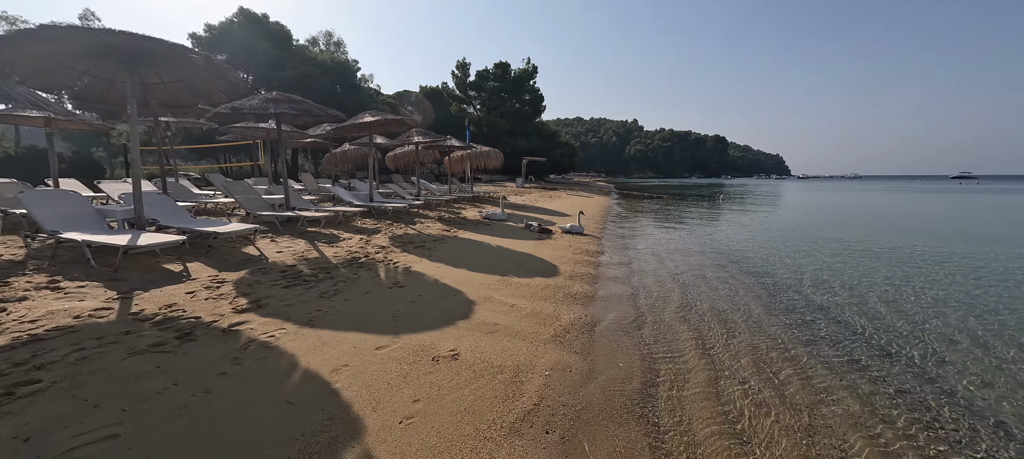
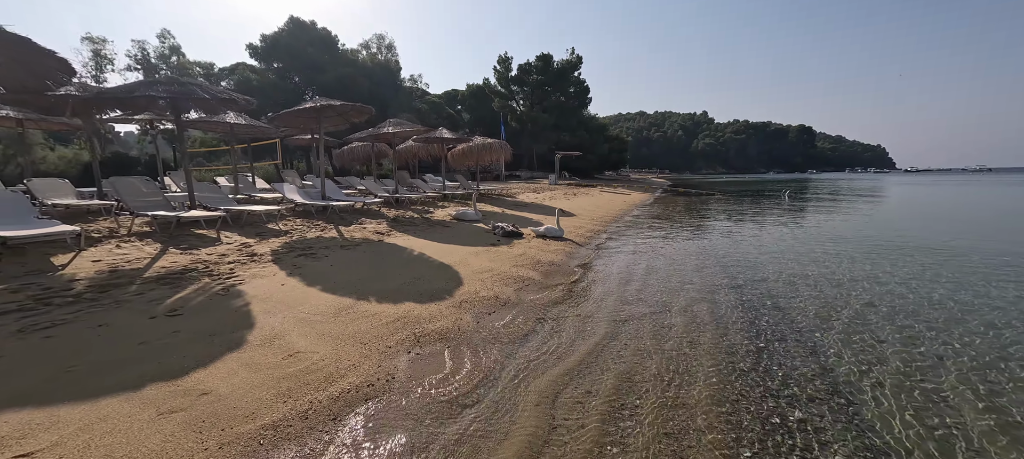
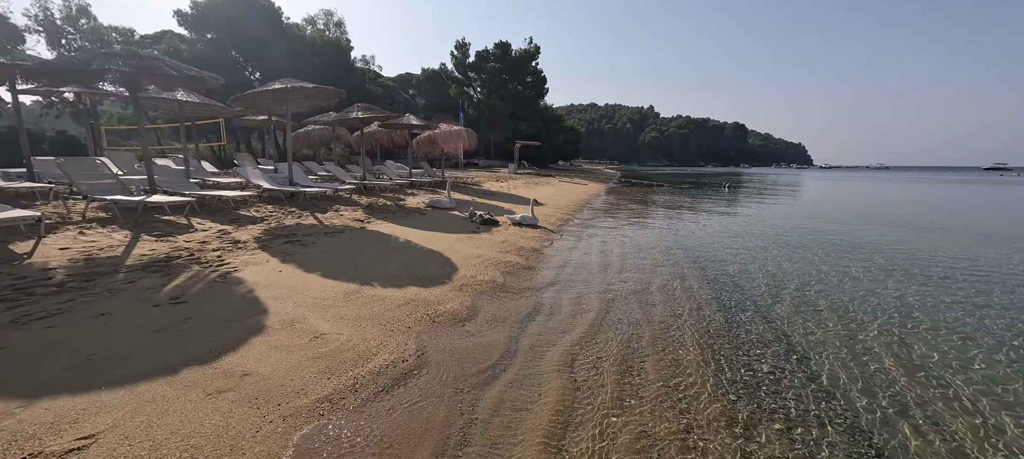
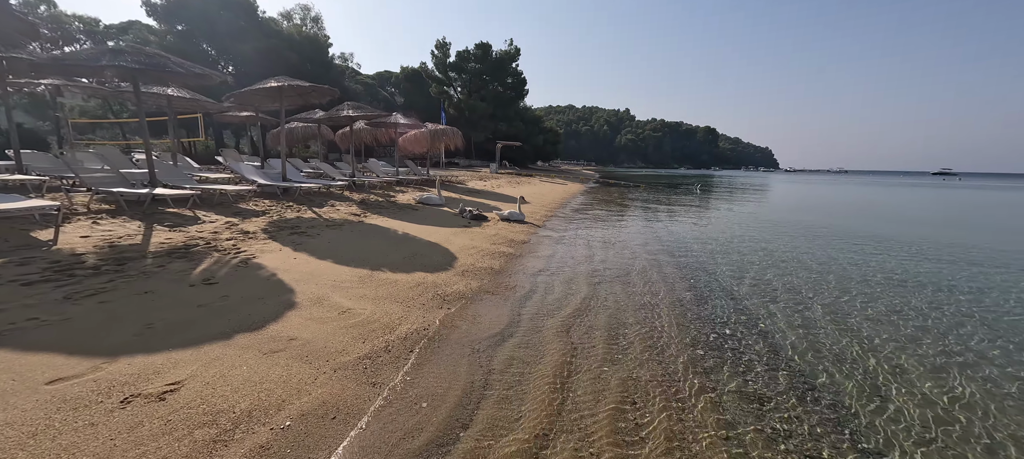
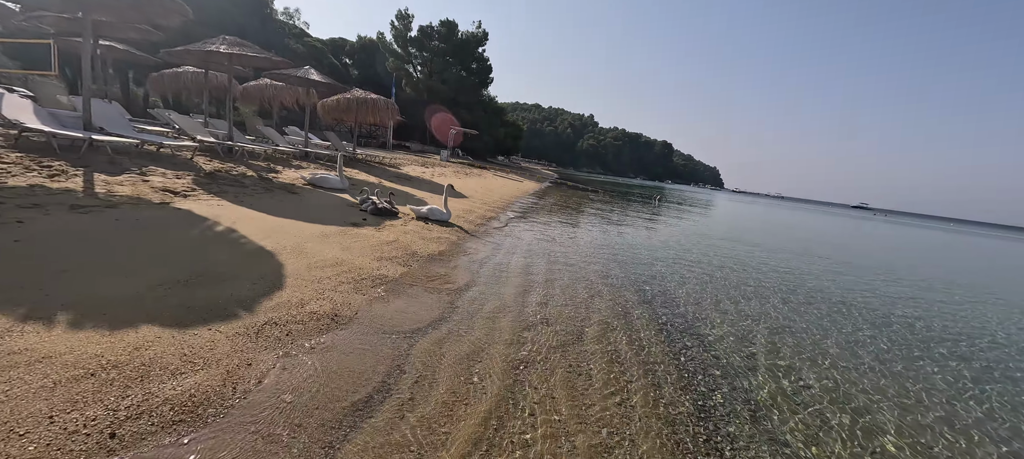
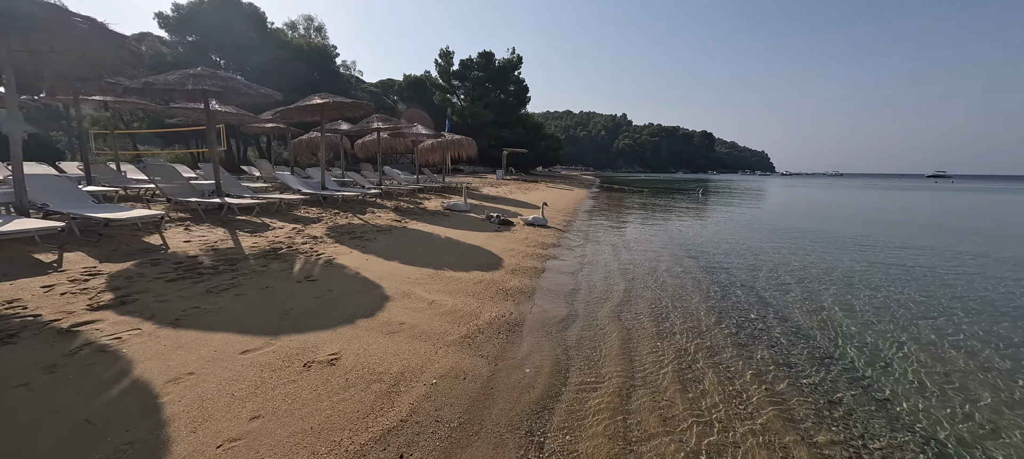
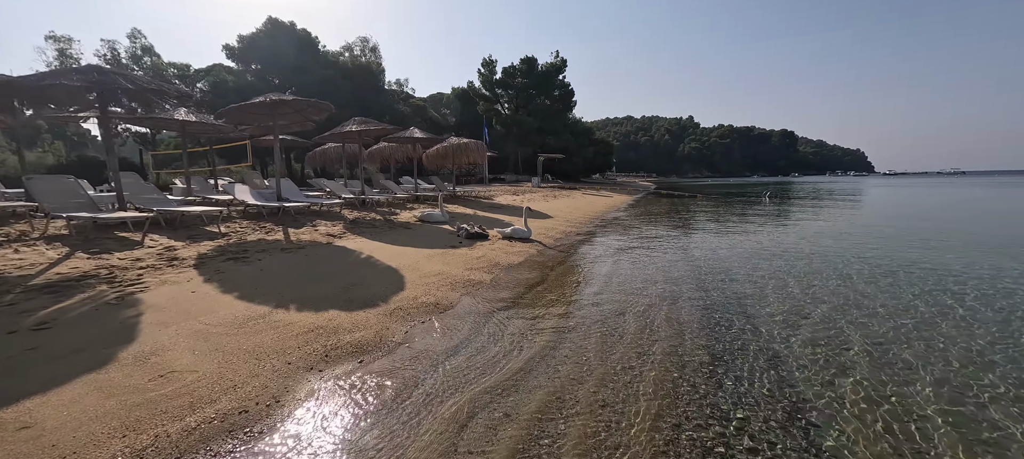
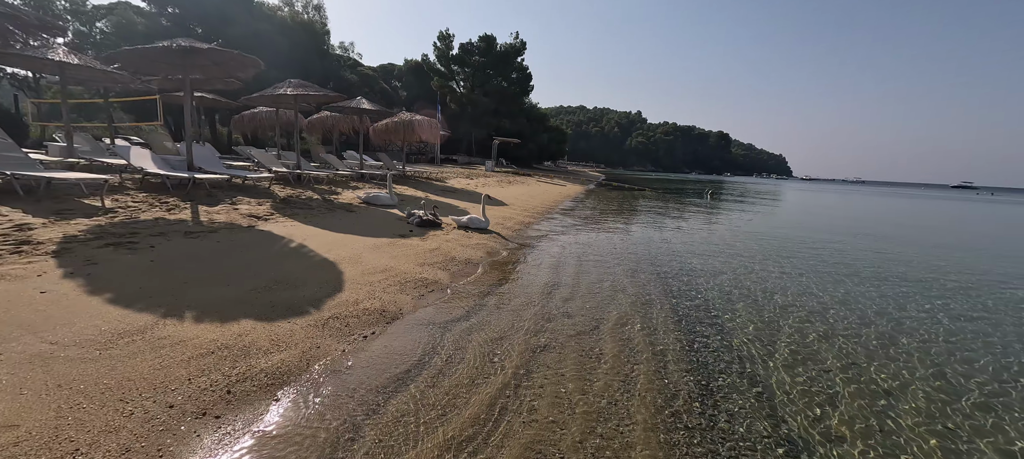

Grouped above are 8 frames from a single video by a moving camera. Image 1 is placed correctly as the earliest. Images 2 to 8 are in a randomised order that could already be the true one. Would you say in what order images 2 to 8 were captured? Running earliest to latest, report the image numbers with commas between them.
6, 4, 3, 2, 7, 8, 5
